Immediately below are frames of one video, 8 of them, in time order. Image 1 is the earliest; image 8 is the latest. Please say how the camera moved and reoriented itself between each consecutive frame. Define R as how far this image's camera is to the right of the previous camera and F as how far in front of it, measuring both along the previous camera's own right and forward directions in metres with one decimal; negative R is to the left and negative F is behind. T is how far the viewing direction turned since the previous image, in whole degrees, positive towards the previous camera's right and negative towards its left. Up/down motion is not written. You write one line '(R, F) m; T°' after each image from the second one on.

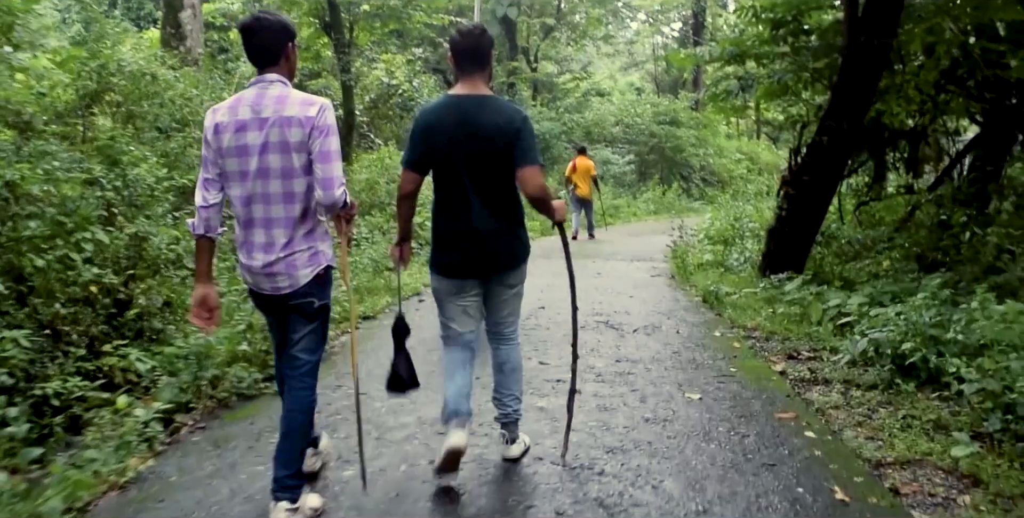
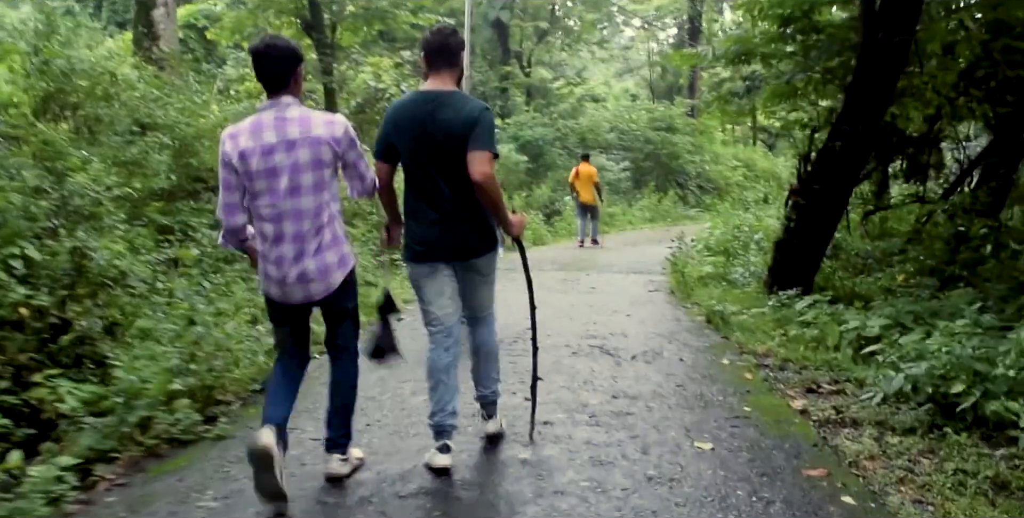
(+0.1, +0.8) m; 0°
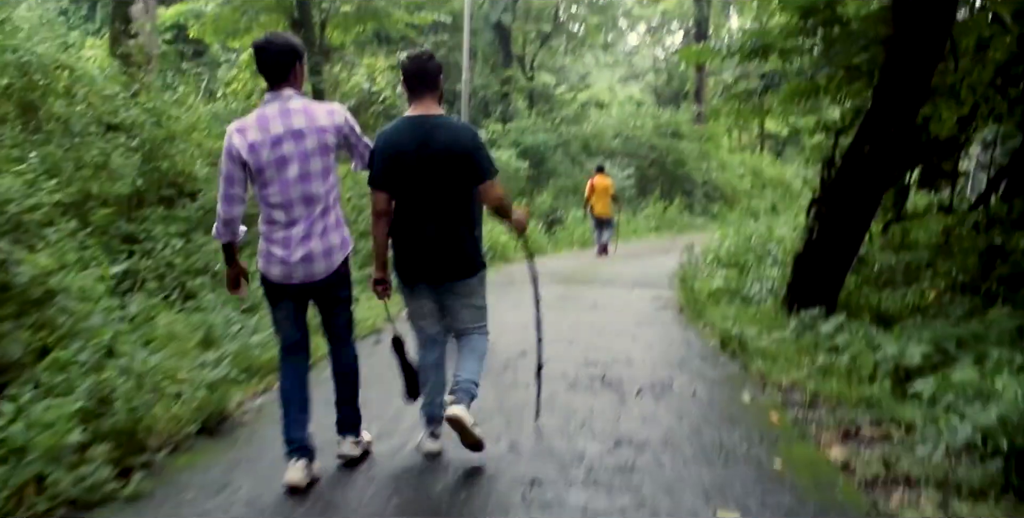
(+0.1, +0.9) m; 0°
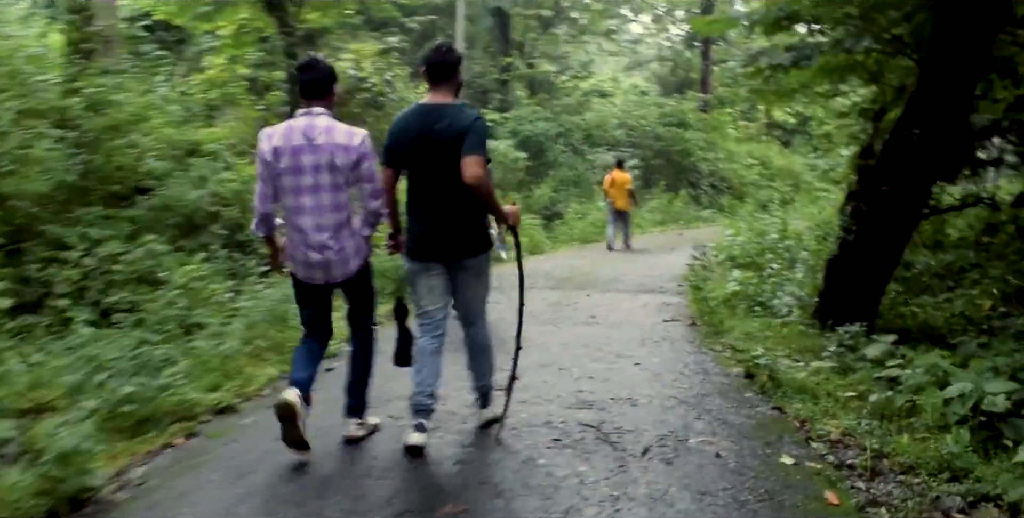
(+0.2, +1.3) m; 0°
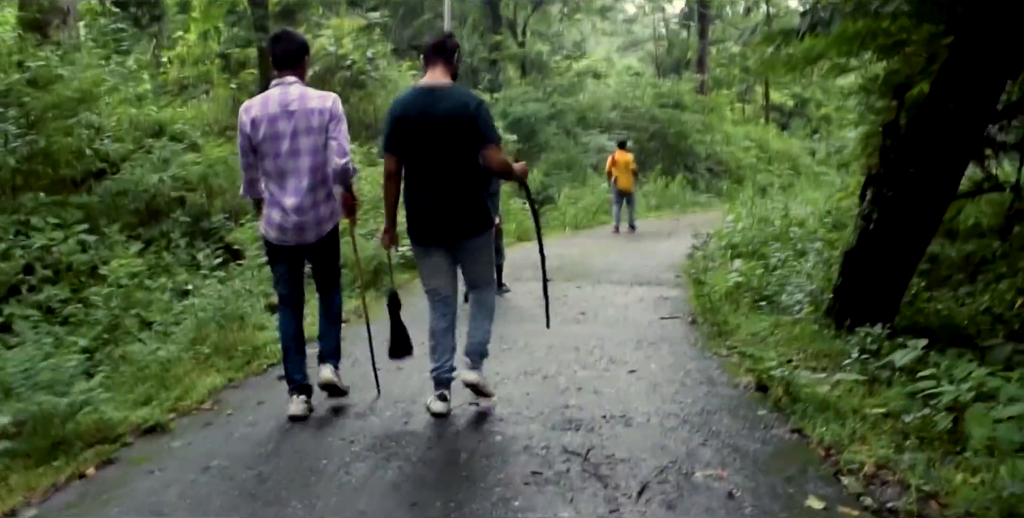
(+0.1, +0.7) m; 0°
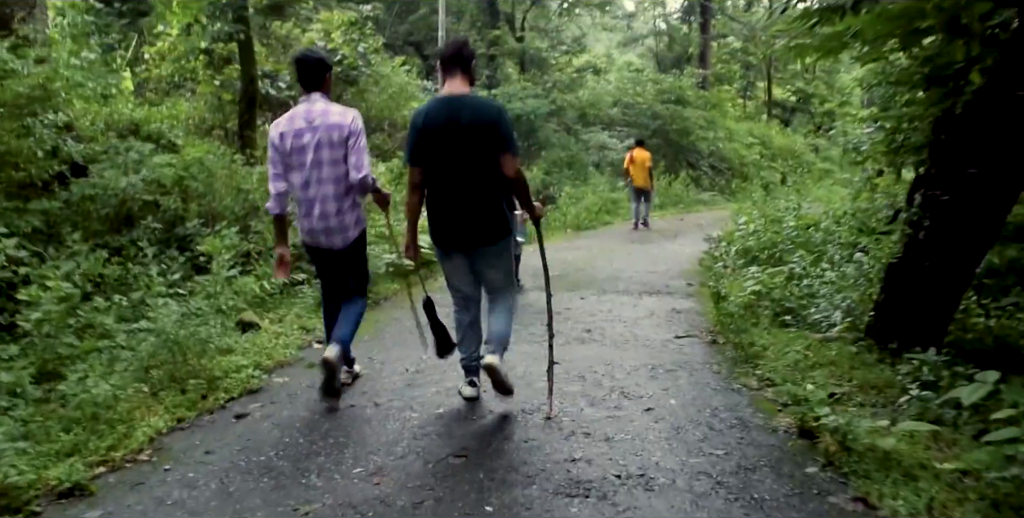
(0.0, +0.8) m; 0°
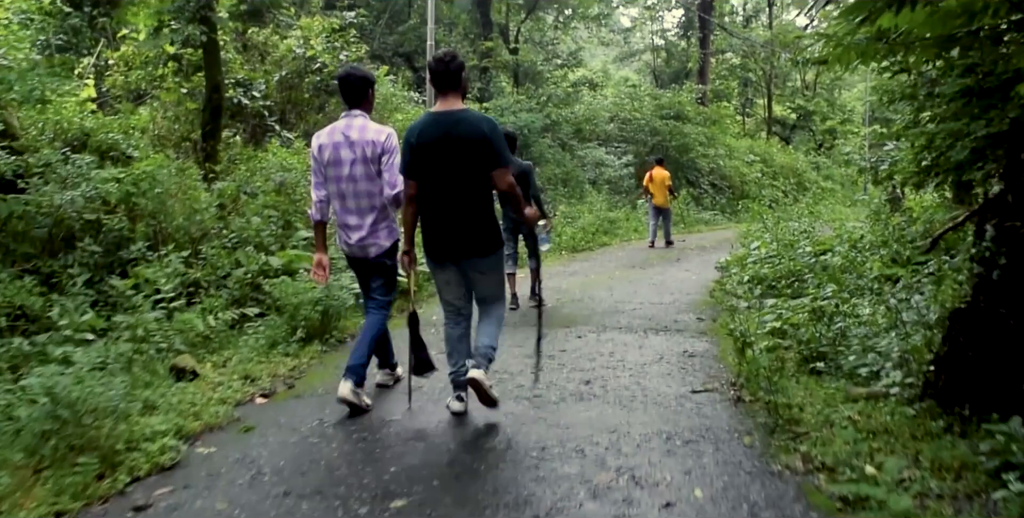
(0.0, +1.1) m; 0°
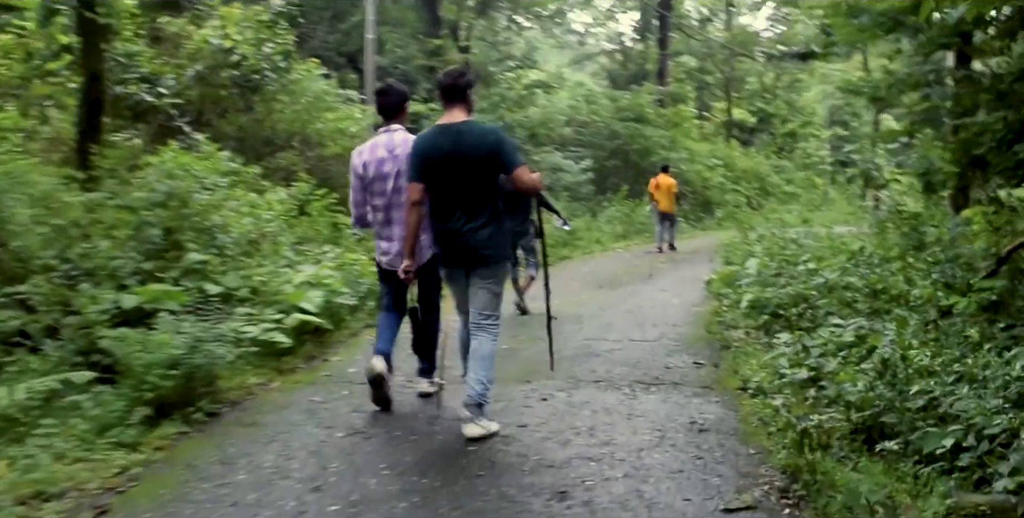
(+0.1, +1.9) m; +2°
